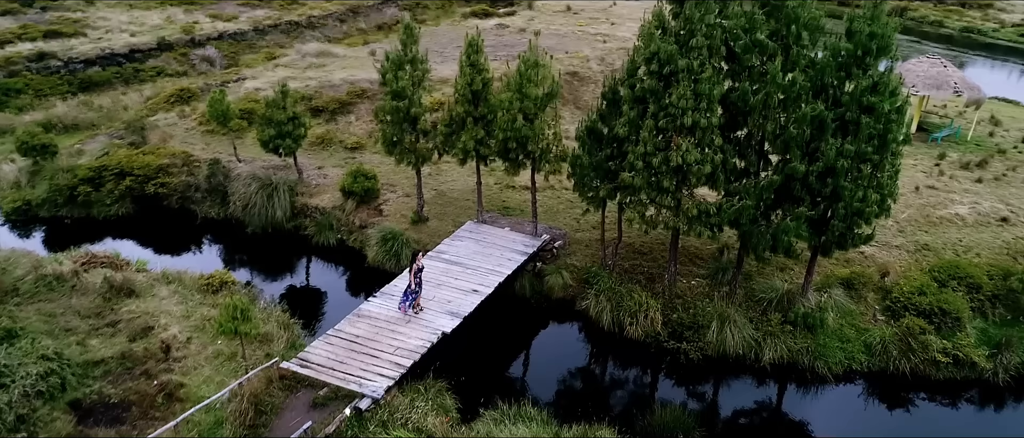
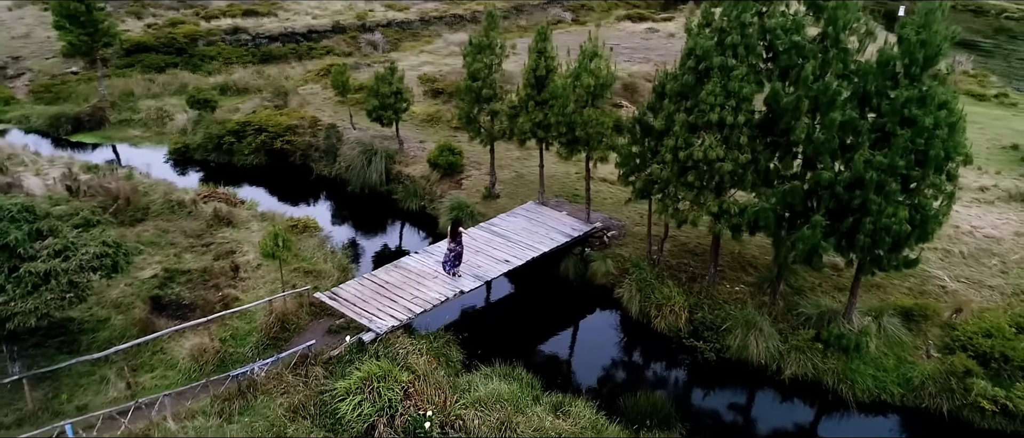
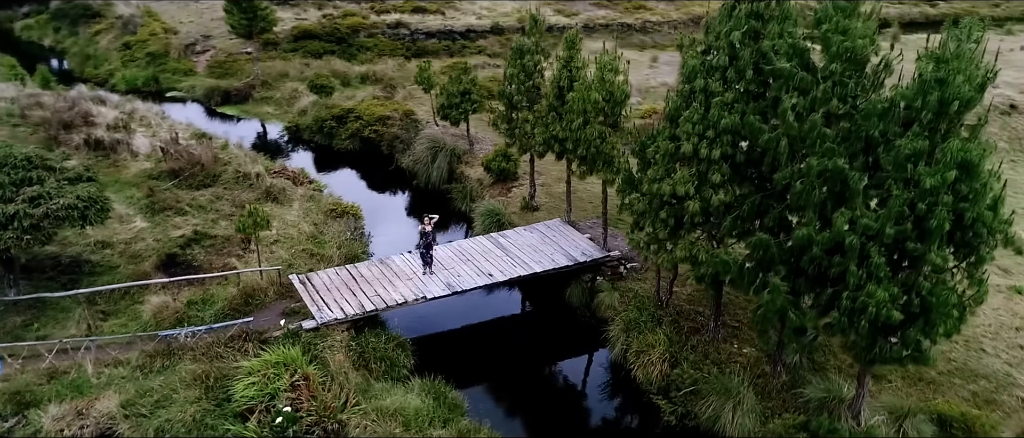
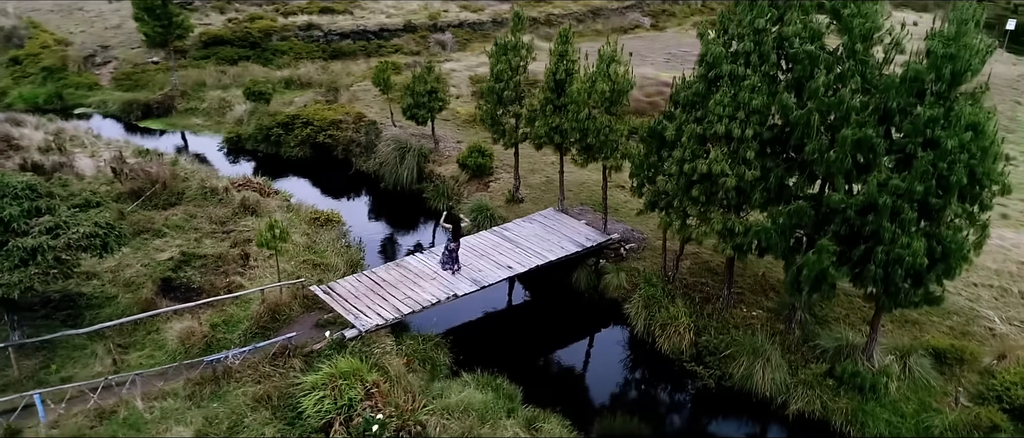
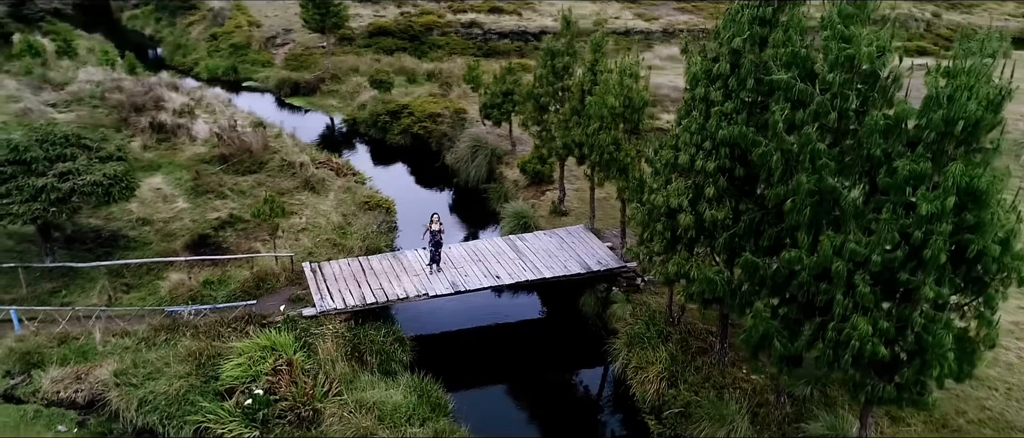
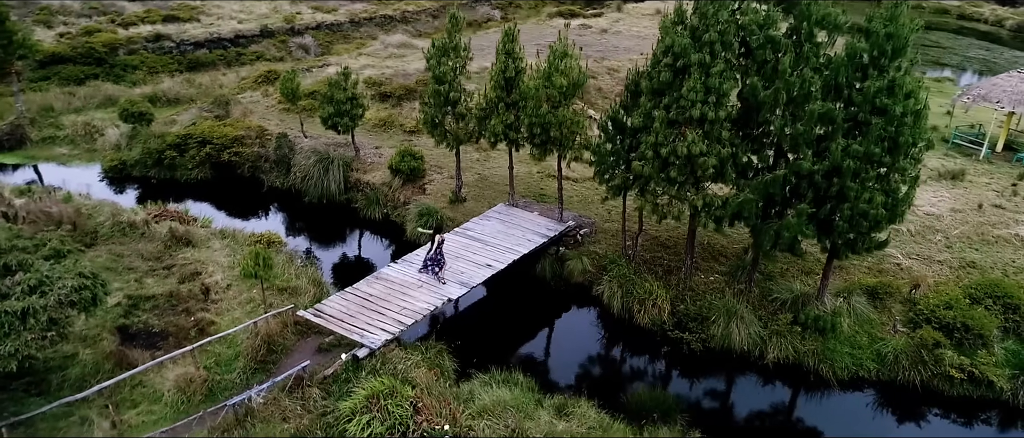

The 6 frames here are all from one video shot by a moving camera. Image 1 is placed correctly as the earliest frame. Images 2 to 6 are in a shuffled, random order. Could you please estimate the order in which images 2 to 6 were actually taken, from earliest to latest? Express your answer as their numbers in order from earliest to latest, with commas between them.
6, 2, 4, 3, 5
